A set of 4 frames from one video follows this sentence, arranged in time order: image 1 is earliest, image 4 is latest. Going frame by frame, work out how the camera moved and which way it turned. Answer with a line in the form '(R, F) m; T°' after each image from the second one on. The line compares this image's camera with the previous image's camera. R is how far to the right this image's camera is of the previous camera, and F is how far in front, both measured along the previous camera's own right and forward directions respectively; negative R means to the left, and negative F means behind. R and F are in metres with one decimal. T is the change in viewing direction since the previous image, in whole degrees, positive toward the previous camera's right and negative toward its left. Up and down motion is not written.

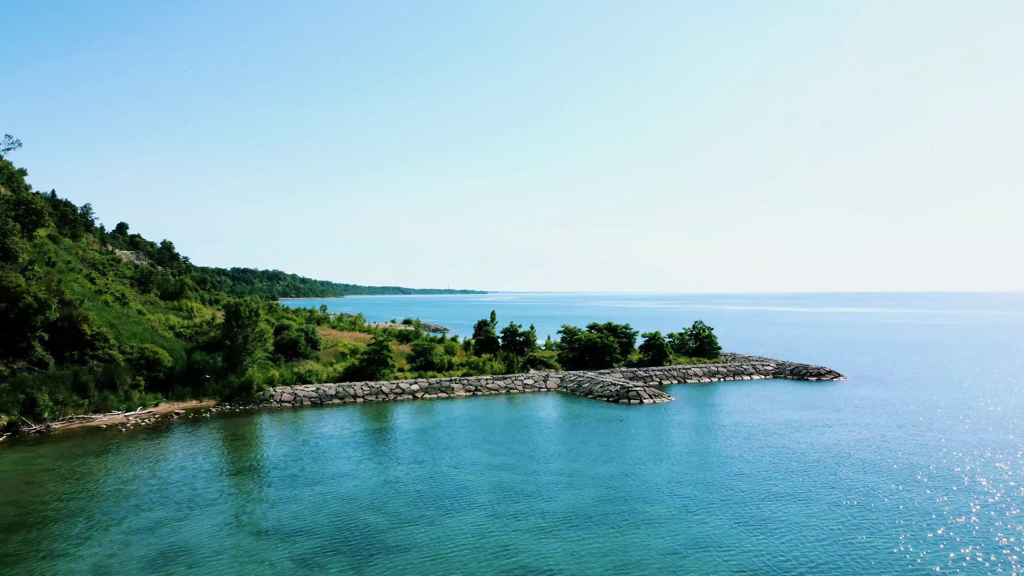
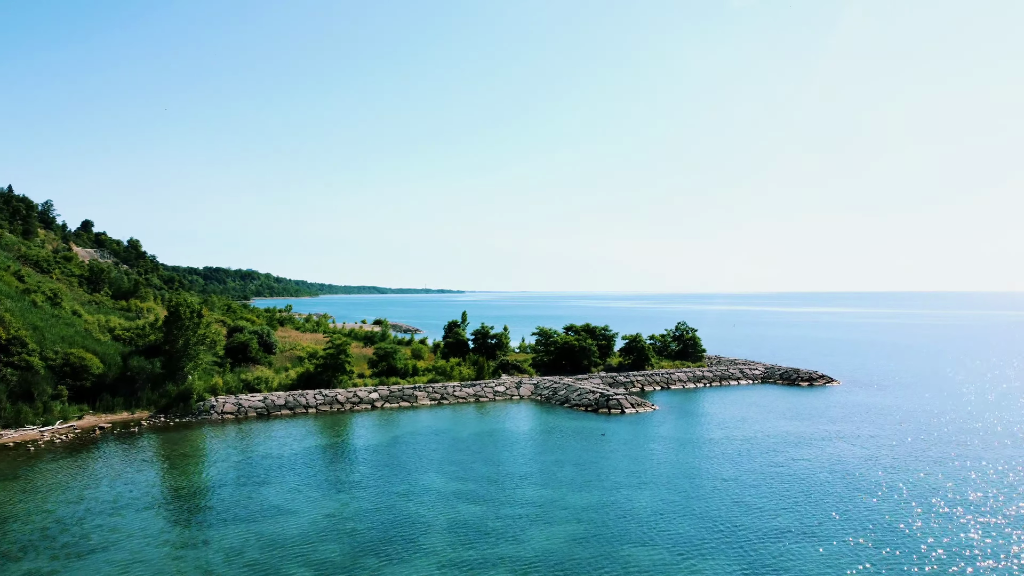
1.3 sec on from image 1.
(+0.6, +2.7) m; +2°
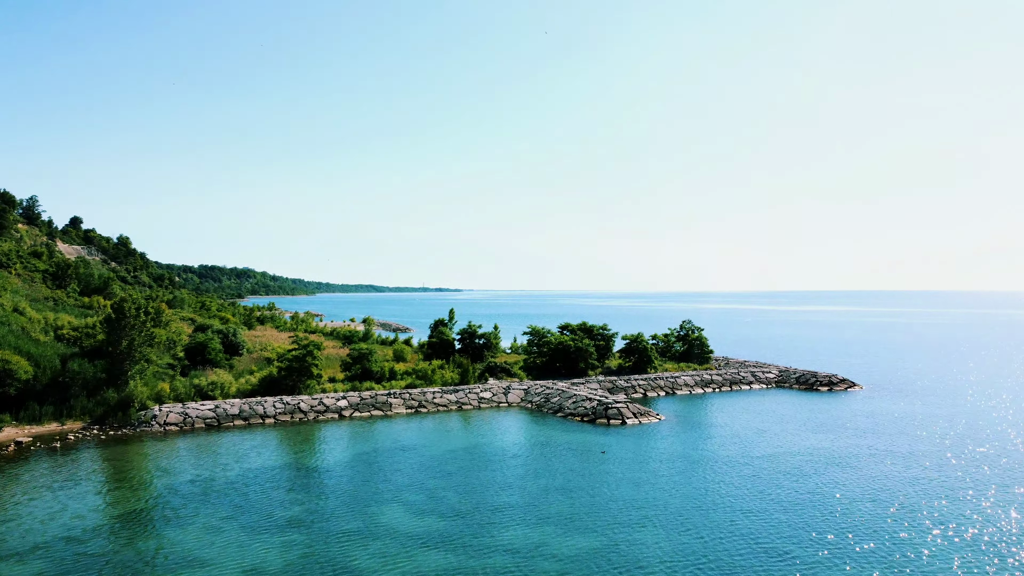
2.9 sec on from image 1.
(+0.6, +3.6) m; 0°
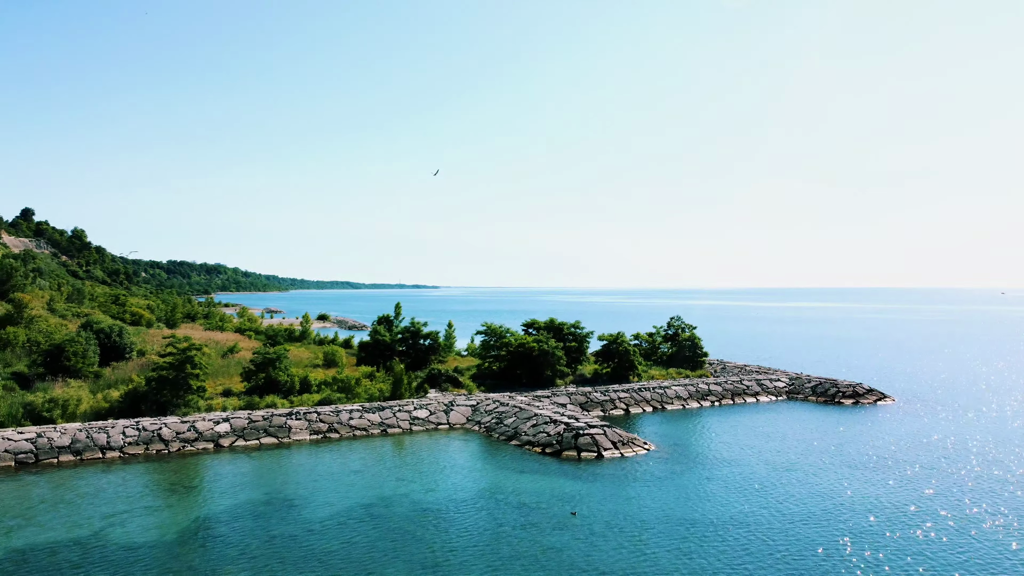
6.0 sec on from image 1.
(+1.5, +6.7) m; +2°
